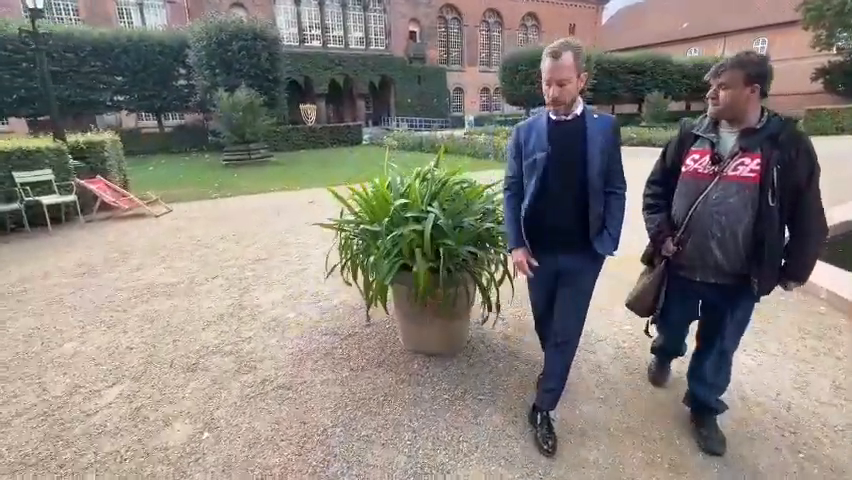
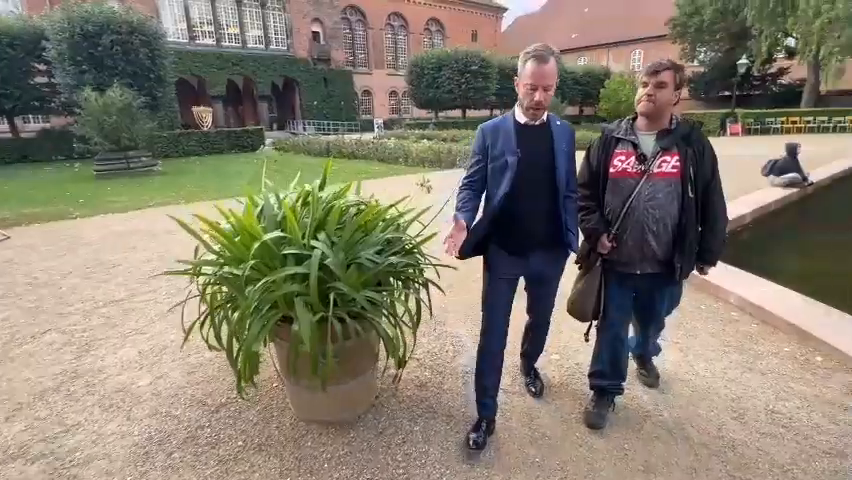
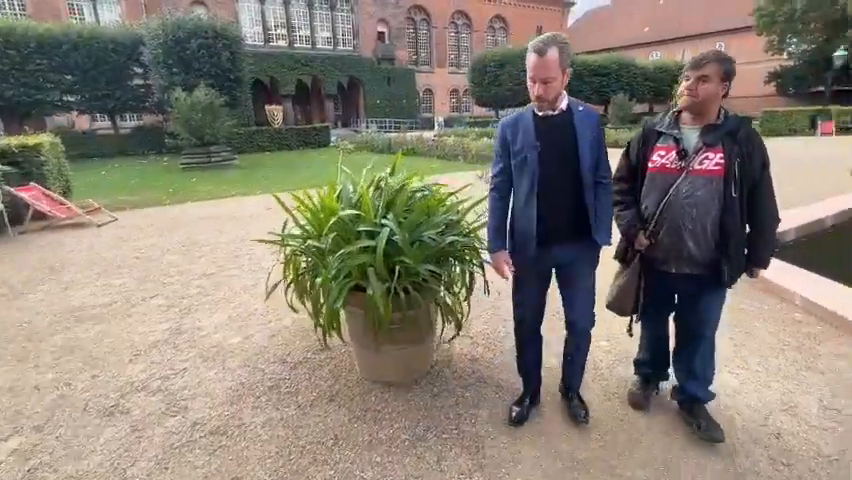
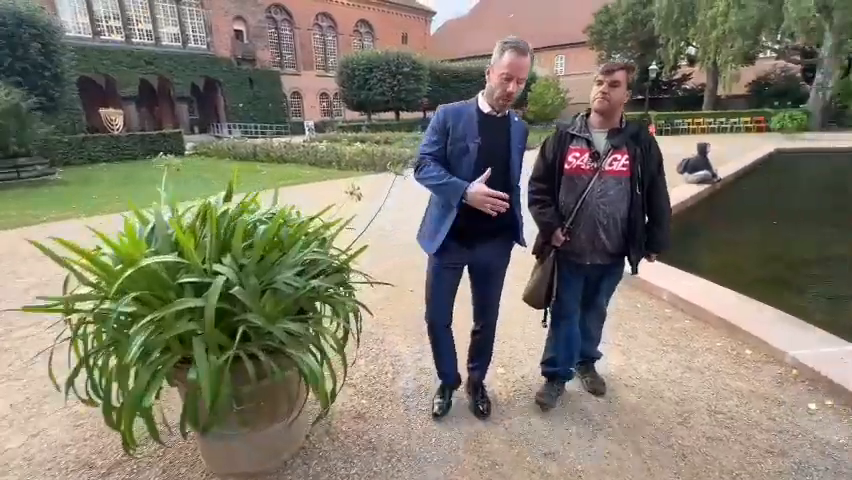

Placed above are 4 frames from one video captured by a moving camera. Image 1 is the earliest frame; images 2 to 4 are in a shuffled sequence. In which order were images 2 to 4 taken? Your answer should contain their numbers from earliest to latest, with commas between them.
3, 2, 4
